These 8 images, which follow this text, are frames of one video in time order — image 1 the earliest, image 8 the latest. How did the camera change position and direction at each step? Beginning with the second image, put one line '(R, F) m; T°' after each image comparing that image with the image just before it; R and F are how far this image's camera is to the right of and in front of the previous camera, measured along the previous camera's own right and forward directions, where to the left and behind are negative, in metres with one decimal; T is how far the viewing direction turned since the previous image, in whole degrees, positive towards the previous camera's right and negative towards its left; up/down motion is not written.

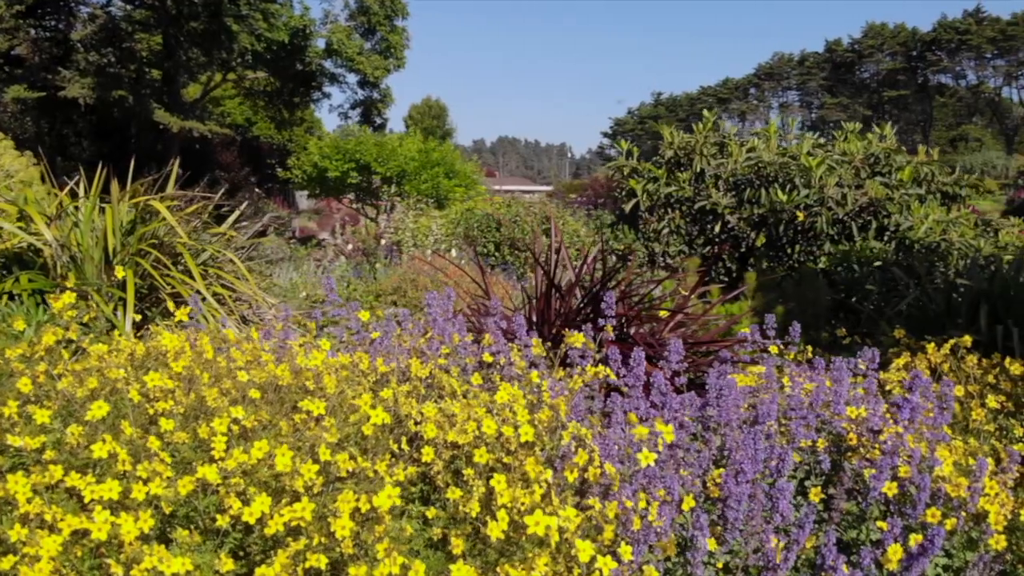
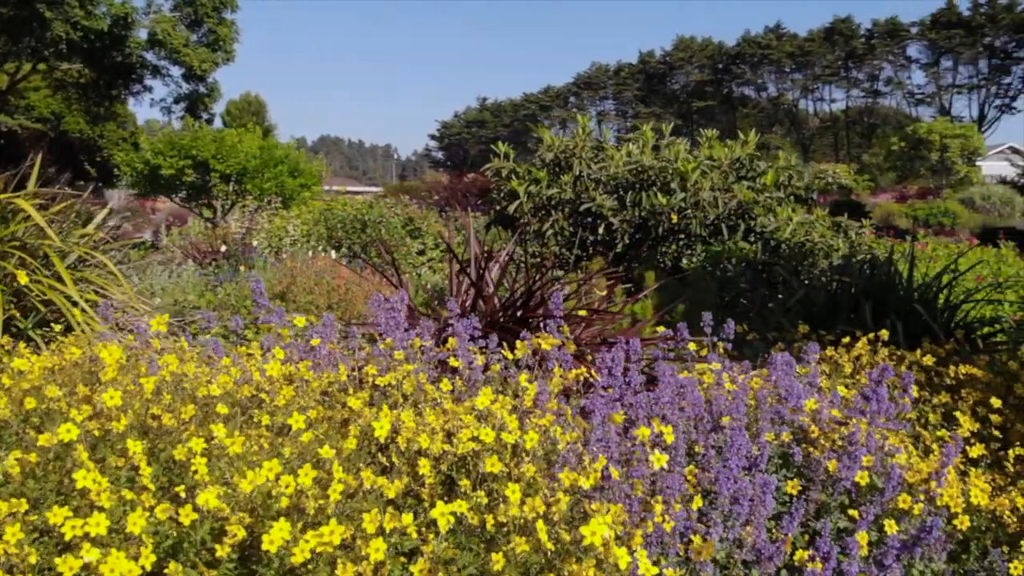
(-0.6, +0.1) m; +12°
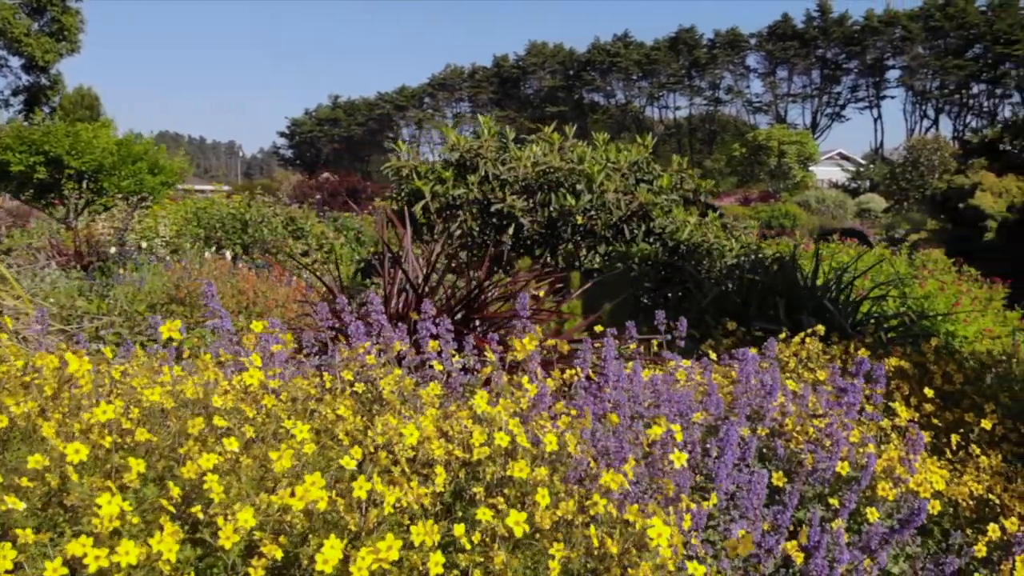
(-0.5, +0.1) m; +10°
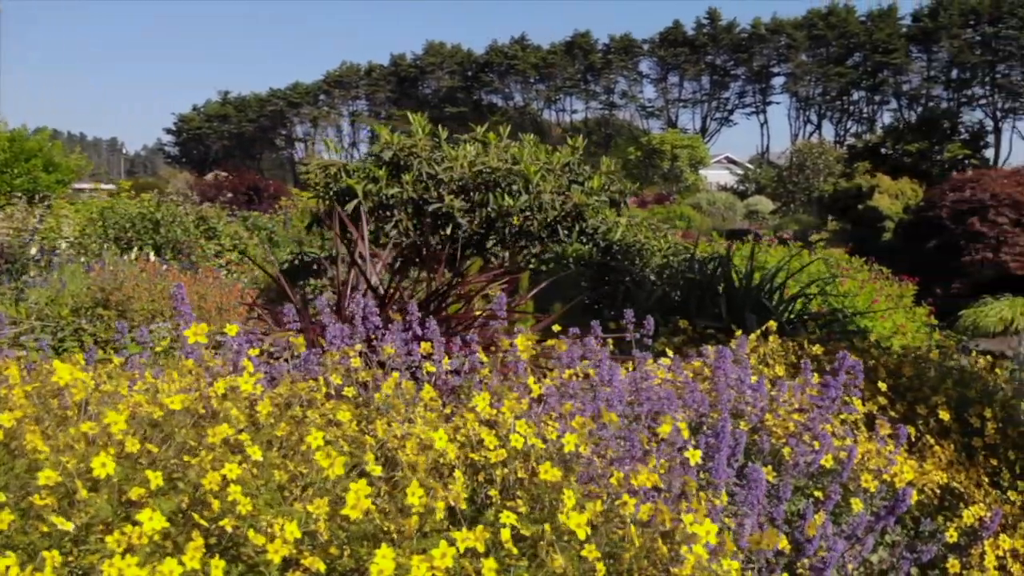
(-0.4, +0.1) m; +7°
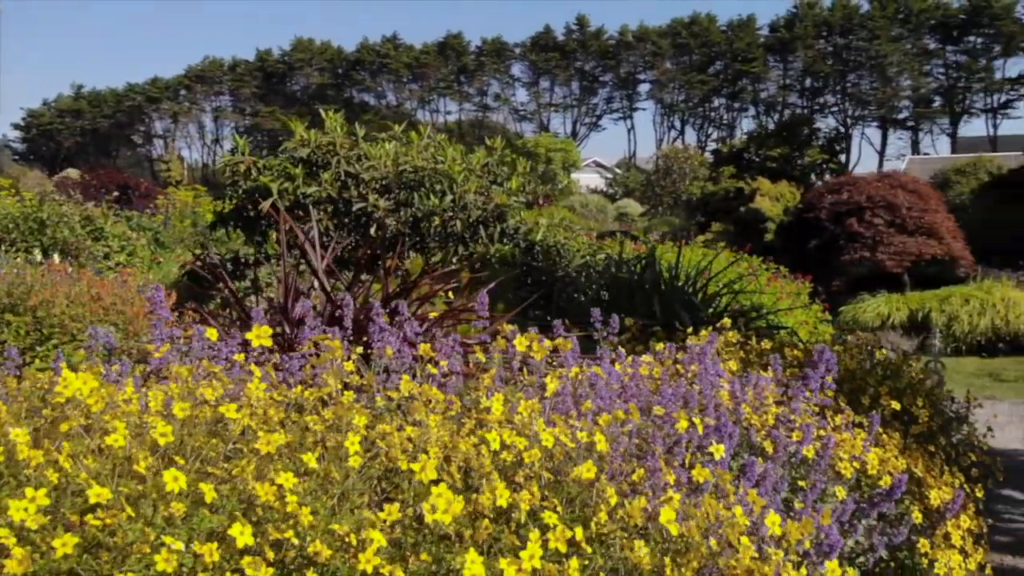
(-0.5, +0.1) m; +9°
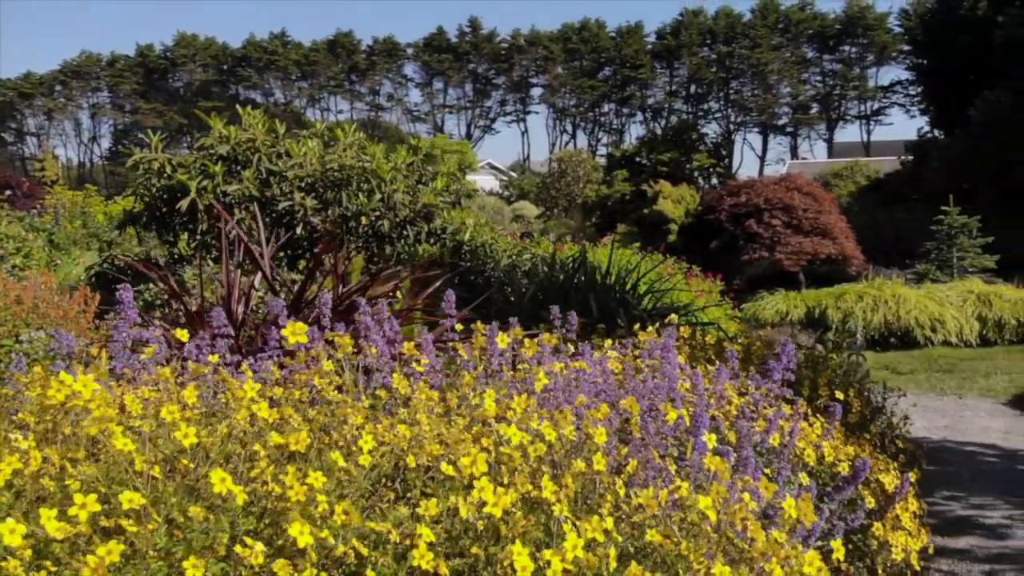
(-0.3, 0.0) m; +7°
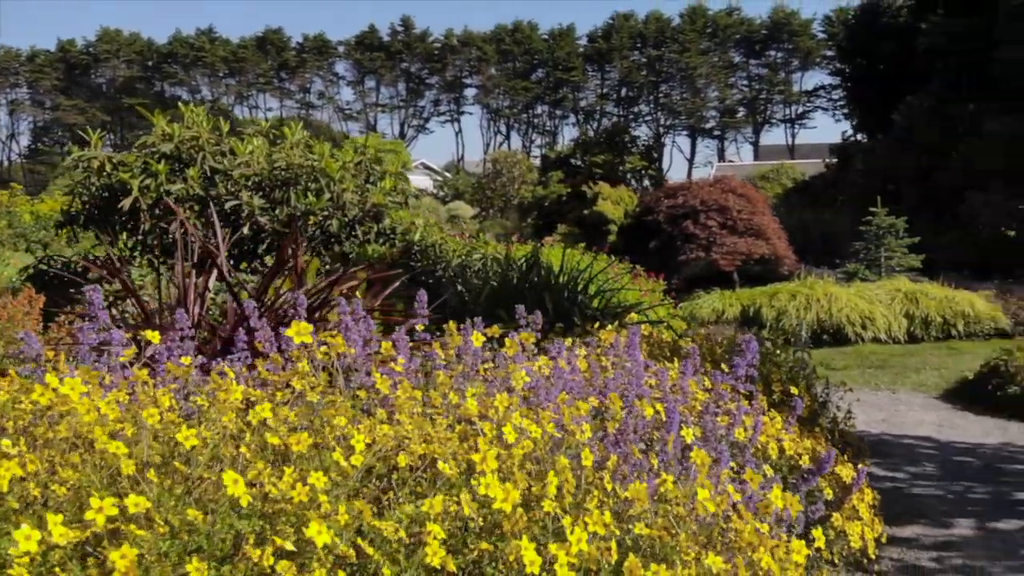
(-0.2, 0.0) m; +4°
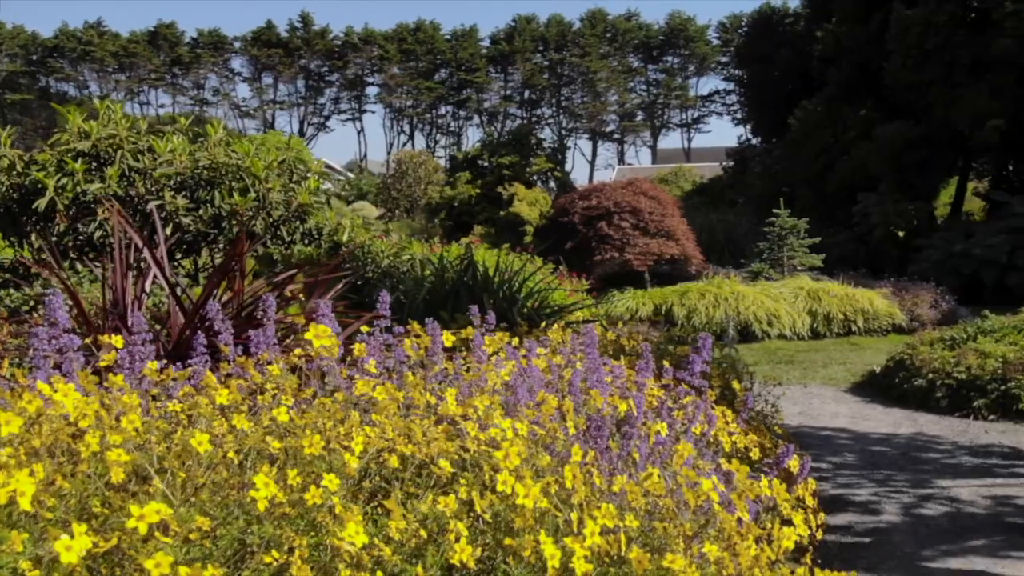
(-0.3, 0.0) m; +6°
